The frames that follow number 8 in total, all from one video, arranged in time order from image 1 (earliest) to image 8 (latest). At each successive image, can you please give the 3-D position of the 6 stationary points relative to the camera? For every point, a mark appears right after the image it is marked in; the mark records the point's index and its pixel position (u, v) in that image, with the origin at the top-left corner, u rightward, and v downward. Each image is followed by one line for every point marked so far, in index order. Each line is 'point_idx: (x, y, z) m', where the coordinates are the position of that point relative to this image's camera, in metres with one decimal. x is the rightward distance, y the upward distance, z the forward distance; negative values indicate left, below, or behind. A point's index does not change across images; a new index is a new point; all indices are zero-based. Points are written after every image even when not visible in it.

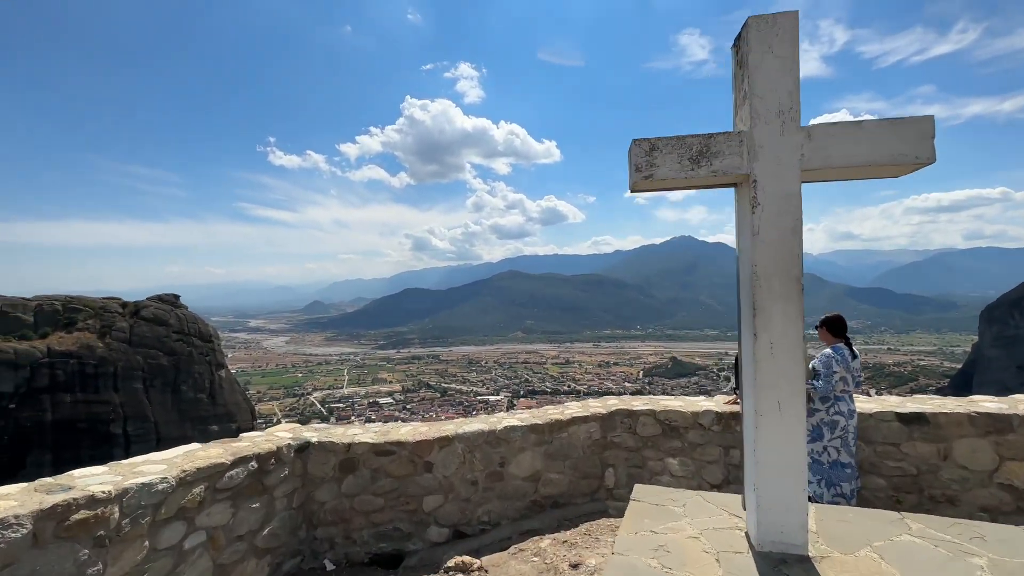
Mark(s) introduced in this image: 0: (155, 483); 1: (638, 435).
0: (-1.7, -0.9, +2.2) m
1: (+0.9, -1.1, +3.3) m
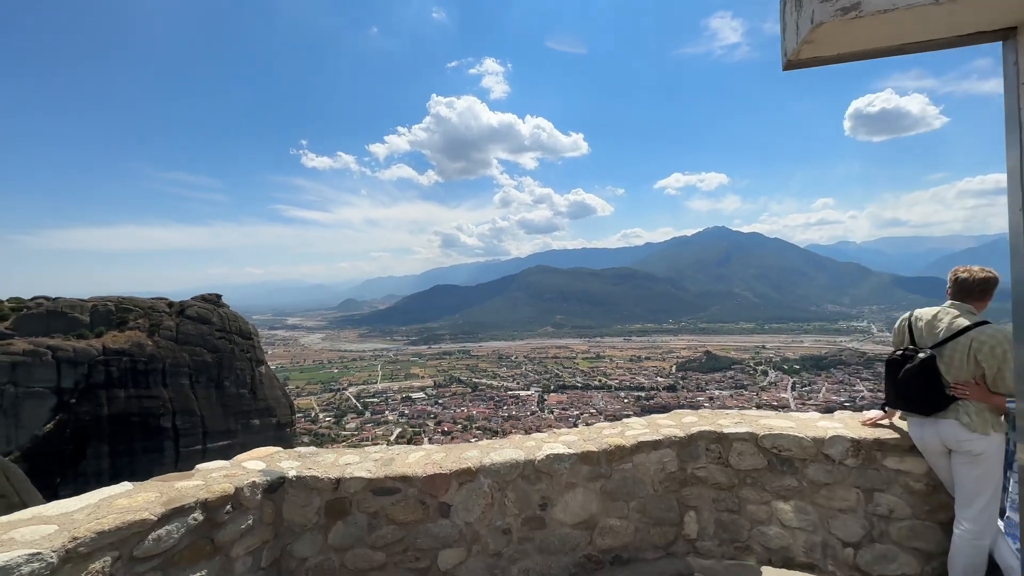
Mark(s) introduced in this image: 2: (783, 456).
0: (-1.5, -0.9, +1.4) m
1: (+1.2, -1.0, +2.4) m
2: (+1.4, -0.9, +2.3) m
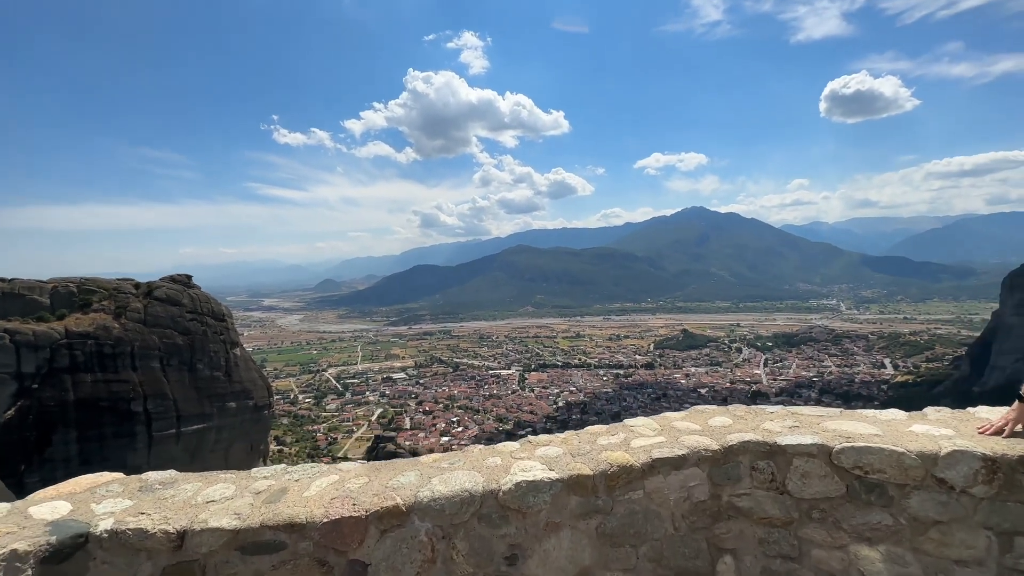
0: (-1.7, -0.7, +0.5) m
1: (+1.0, -0.7, +1.6) m
2: (+1.2, -0.7, +1.5) m
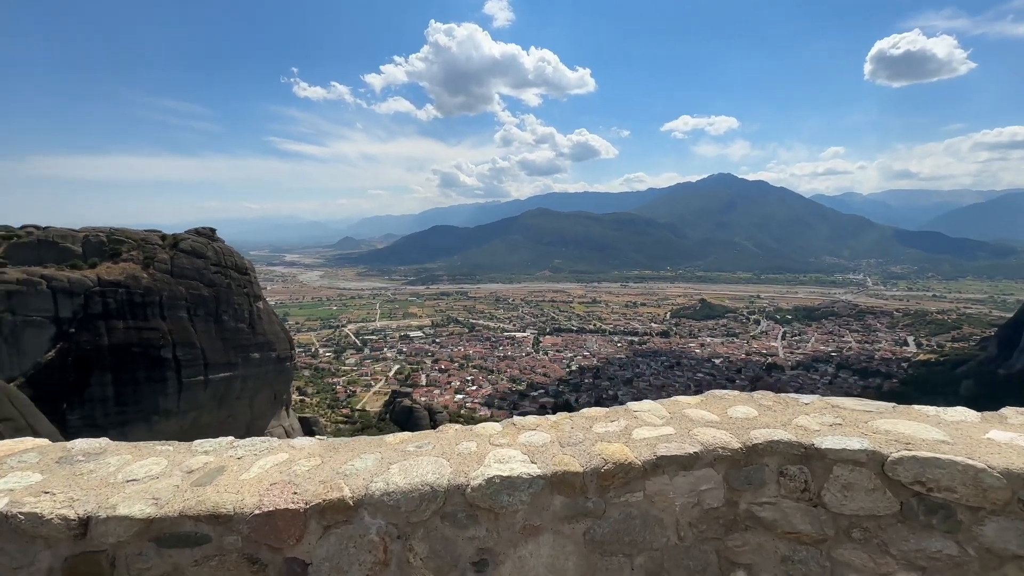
0: (-1.8, -0.6, +0.3) m
1: (+0.9, -0.6, +1.3) m
2: (+1.1, -0.6, +1.2) m
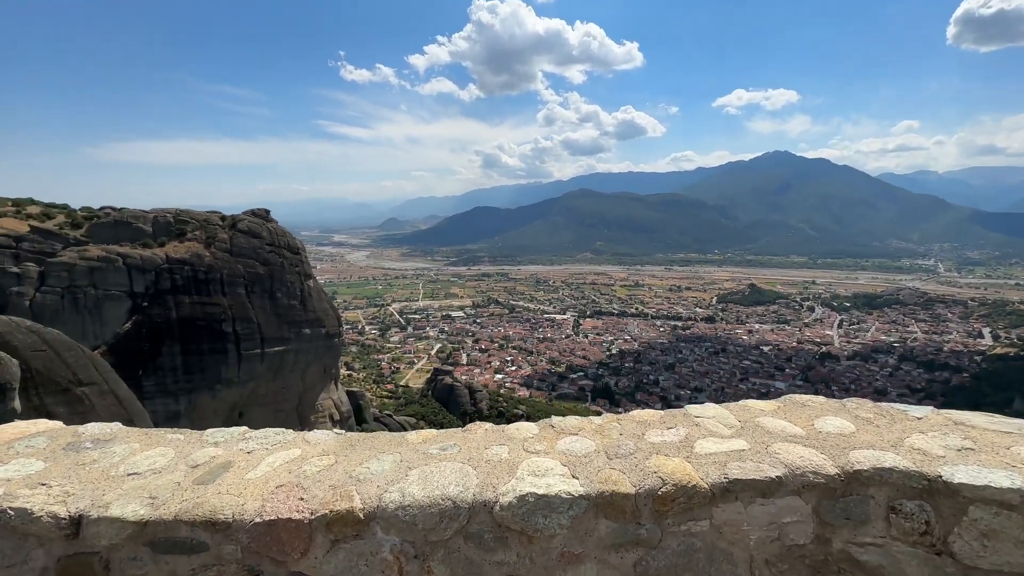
0: (-1.8, -0.6, +0.2) m
1: (+1.0, -0.6, +1.0) m
2: (+1.2, -0.5, +0.9) m
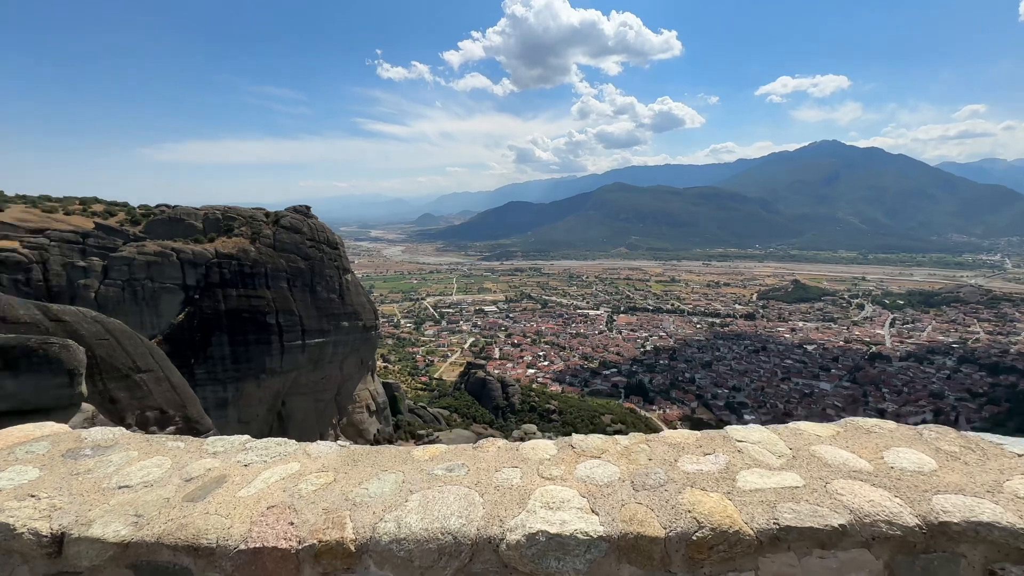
0: (-1.8, -0.6, +0.2) m
1: (+1.0, -0.6, +0.8) m
2: (+1.2, -0.6, +0.7) m
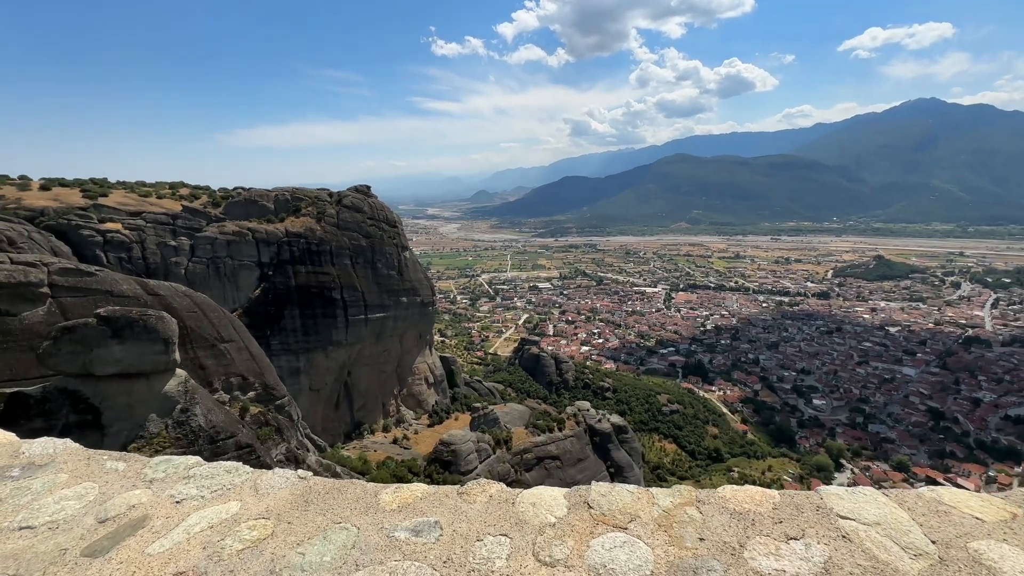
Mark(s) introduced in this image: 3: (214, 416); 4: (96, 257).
0: (-2.0, -0.6, +0.2) m
1: (+0.9, -0.7, +0.4) m
2: (+1.1, -0.6, +0.2) m
3: (-3.9, -1.7, +5.9) m
4: (-8.9, +0.7, +9.7) m
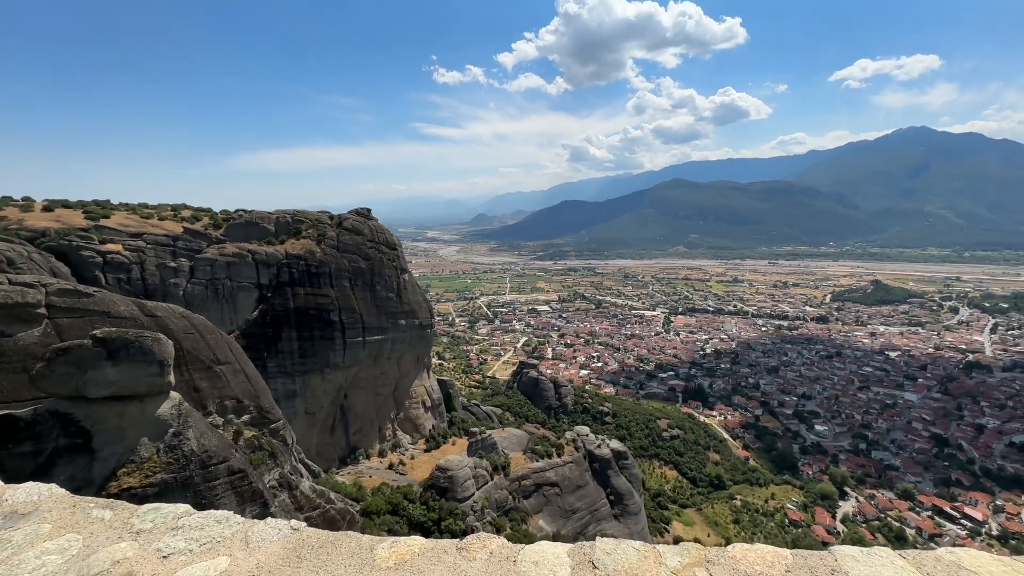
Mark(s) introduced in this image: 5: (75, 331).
0: (-2.1, -0.7, +0.2) m
1: (+0.8, -0.8, +0.4) m
2: (+1.0, -0.7, +0.3) m
3: (-4.0, -2.0, +5.9) m
4: (-9.0, +0.2, +9.7) m
5: (-5.8, -0.6, +6.0) m
